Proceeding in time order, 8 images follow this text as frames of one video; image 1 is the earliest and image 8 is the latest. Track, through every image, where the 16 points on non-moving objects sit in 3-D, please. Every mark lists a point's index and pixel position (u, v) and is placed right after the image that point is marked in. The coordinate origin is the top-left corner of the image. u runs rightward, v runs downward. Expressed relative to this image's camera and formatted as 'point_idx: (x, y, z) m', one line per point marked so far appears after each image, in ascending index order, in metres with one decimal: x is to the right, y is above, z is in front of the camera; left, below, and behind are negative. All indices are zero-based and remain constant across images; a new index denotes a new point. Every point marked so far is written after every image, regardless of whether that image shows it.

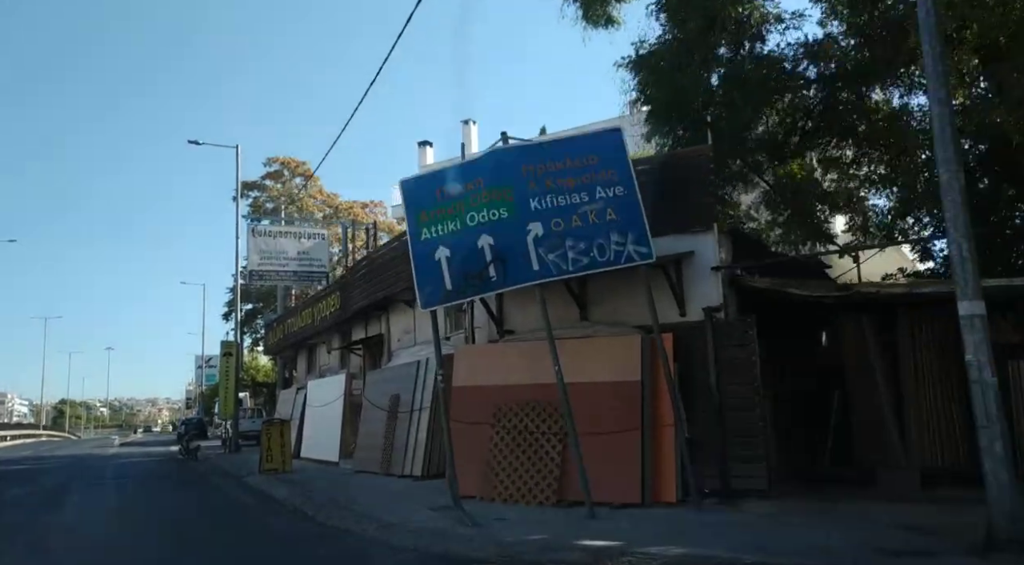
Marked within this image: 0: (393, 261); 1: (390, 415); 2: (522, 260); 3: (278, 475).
0: (-2.7, +0.5, +17.3) m
1: (-2.5, -2.7, +16.6) m
2: (+0.1, +0.3, +10.2) m
3: (-5.3, -4.5, +18.3) m
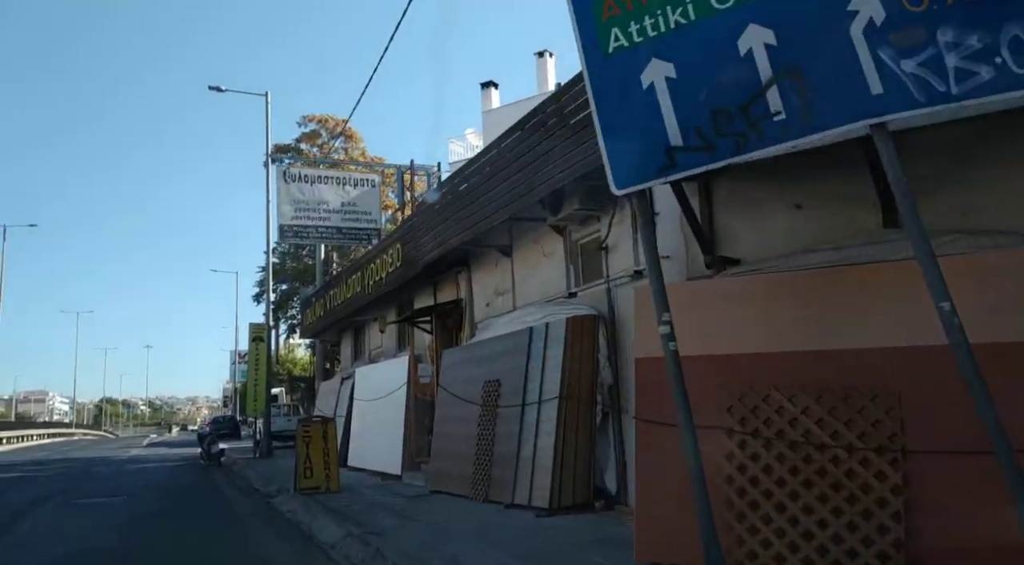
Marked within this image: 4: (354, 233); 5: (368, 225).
0: (-0.5, +1.4, +11.9) m
1: (-0.3, -1.8, +11.2) m
2: (+1.9, +1.2, +4.7) m
3: (-3.1, -3.5, +13.0) m
4: (-3.8, +1.2, +19.1) m
5: (-3.5, +1.4, +19.2) m
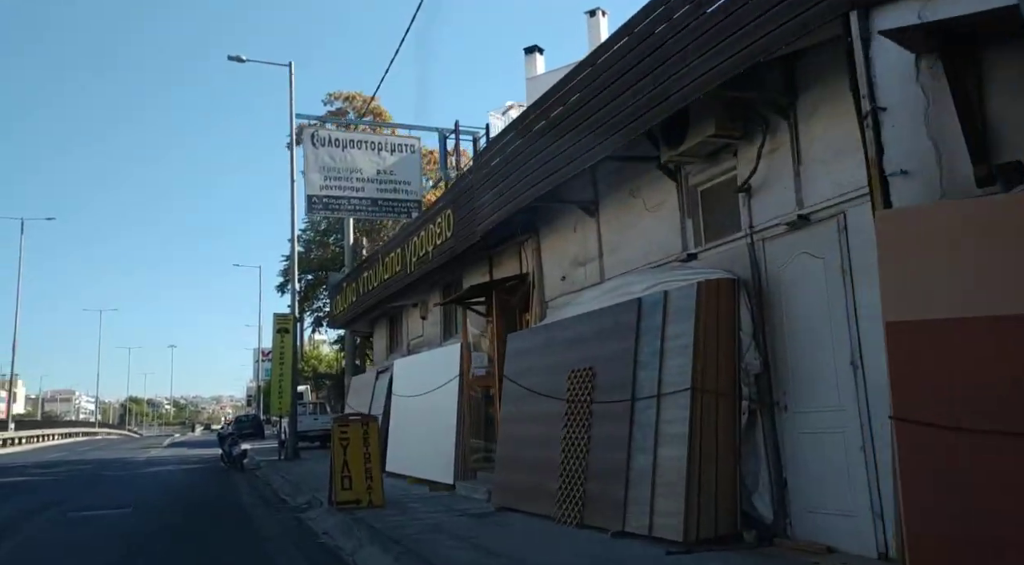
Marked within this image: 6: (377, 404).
0: (+0.5, +1.9, +9.4) m
1: (+0.7, -1.3, +8.7) m
2: (+2.8, +1.7, +2.2) m
3: (-2.0, -3.1, +10.6) m
4: (-2.5, +1.6, +16.7) m
5: (-2.2, +1.9, +16.8) m
6: (-3.1, -2.8, +18.1) m
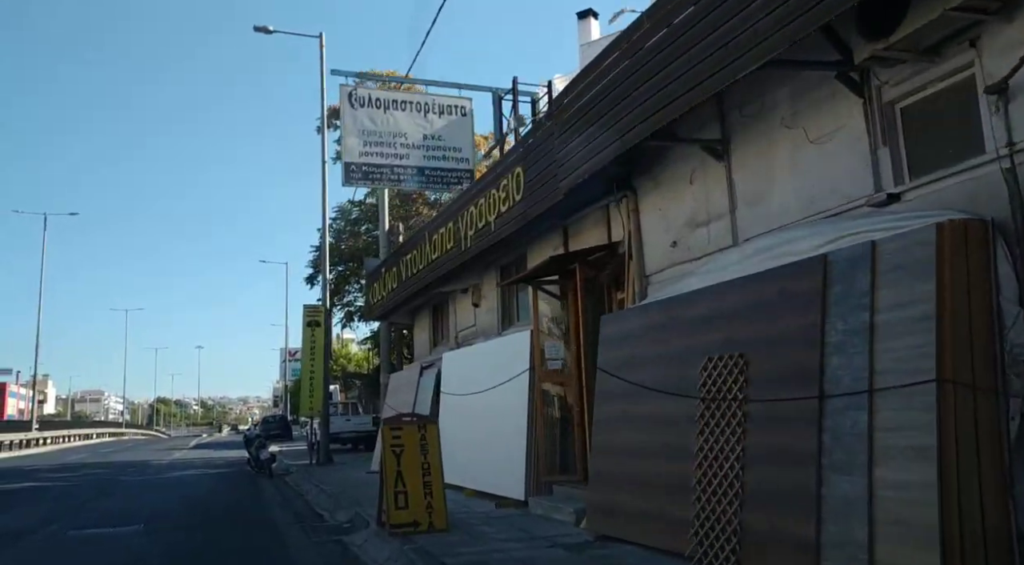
0: (+1.5, +2.2, +7.2) m
1: (+1.7, -1.0, +6.5) m
2: (+3.6, +2.0, -0.2) m
3: (-0.9, -2.7, +8.4) m
4: (-1.3, +2.0, +14.5) m
5: (-1.0, +2.2, +14.7) m
6: (-1.8, -2.4, +16.0) m
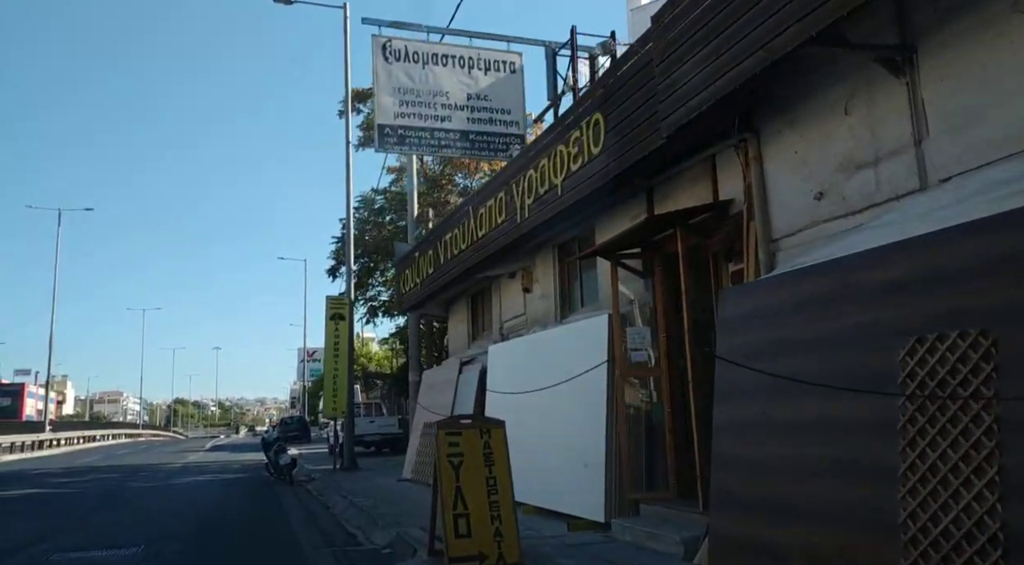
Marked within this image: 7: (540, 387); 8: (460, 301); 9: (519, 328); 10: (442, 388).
0: (+2.3, +2.5, +5.2) m
1: (+2.5, -0.7, +4.5) m
2: (+4.2, +2.3, -2.2) m
3: (-0.1, -2.4, +6.5) m
4: (-0.4, +2.3, +12.6) m
5: (-0.1, +2.5, +12.8) m
6: (-0.8, -2.2, +14.1) m
7: (+0.4, -1.4, +10.8) m
8: (-1.1, -0.4, +17.2) m
9: (+0.1, -0.8, +13.6) m
10: (-1.4, -2.1, +15.9) m
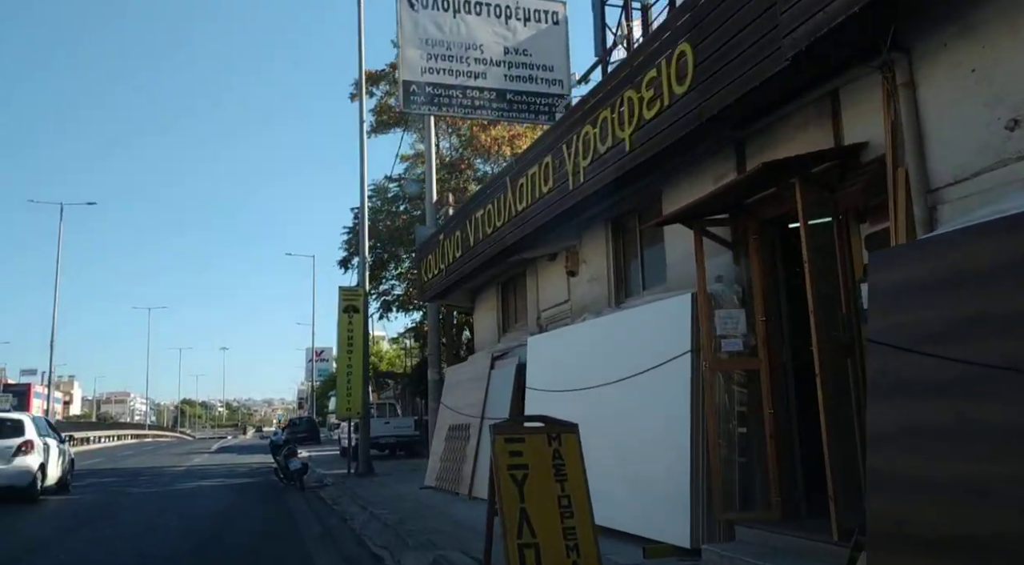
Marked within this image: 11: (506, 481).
0: (+2.8, +2.8, +3.6) m
1: (+3.0, -0.4, +2.9) m
2: (+4.7, +2.6, -3.8) m
3: (+0.4, -2.2, +4.9) m
4: (+0.2, +2.5, +11.0) m
5: (+0.5, +2.7, +11.1) m
6: (-0.2, -1.9, +12.5) m
7: (+1.0, -1.2, +9.2) m
8: (-0.5, -0.2, +15.6) m
9: (+0.7, -0.5, +12.0) m
10: (-0.8, -1.9, +14.3) m
11: (0.0, -1.4, +5.7) m
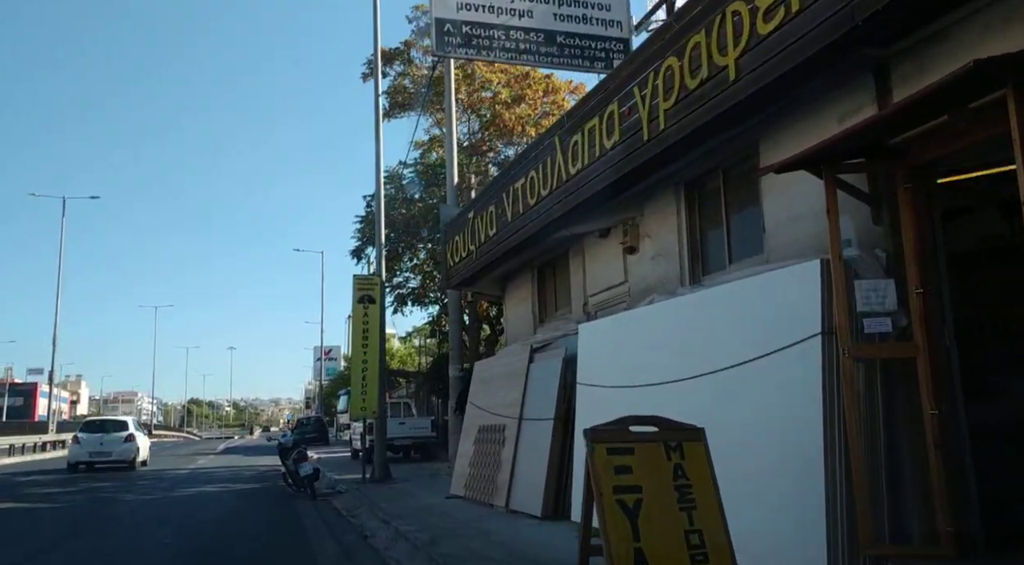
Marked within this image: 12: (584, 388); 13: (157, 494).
0: (+3.4, +3.1, +1.9) m
1: (+3.5, -0.1, +1.2) m
2: (+5.1, +2.9, -5.5) m
3: (+1.0, -1.9, +3.2) m
4: (+0.8, +2.8, +9.3) m
5: (+1.1, +3.0, +9.5) m
6: (+0.4, -1.6, +10.8) m
7: (+1.6, -0.9, +7.6) m
8: (+0.2, +0.1, +13.9) m
9: (+1.3, -0.3, +10.3) m
10: (-0.1, -1.6, +12.6) m
11: (+0.5, -1.2, +4.0) m
12: (+0.8, -1.3, +9.7) m
13: (-8.7, -5.2, +19.3) m
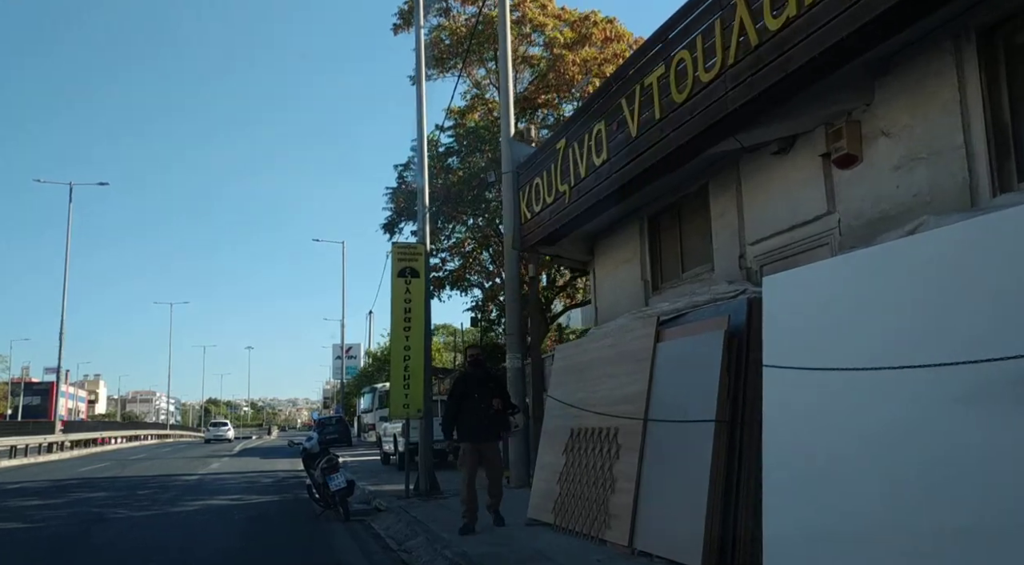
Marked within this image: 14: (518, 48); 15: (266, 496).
0: (+4.4, +3.7, -1.6) m
1: (+4.6, +0.4, -2.3) m
2: (+6.0, +3.5, -9.0) m
3: (+2.1, -1.3, -0.2) m
4: (+2.0, +3.4, +5.9) m
5: (+2.3, +3.6, +6.0) m
6: (+1.6, -1.1, +7.4) m
7: (+2.7, -0.3, +4.1) m
8: (+1.5, +0.7, +10.5) m
9: (+2.6, +0.3, +6.9) m
10: (+1.1, -1.0, +9.2) m
11: (+1.6, -0.6, +0.6) m
12: (+2.0, -0.7, +6.3) m
13: (-7.2, -4.7, +16.1) m
14: (+0.2, +6.0, +19.9) m
15: (-5.6, -4.9, +18.1) m
